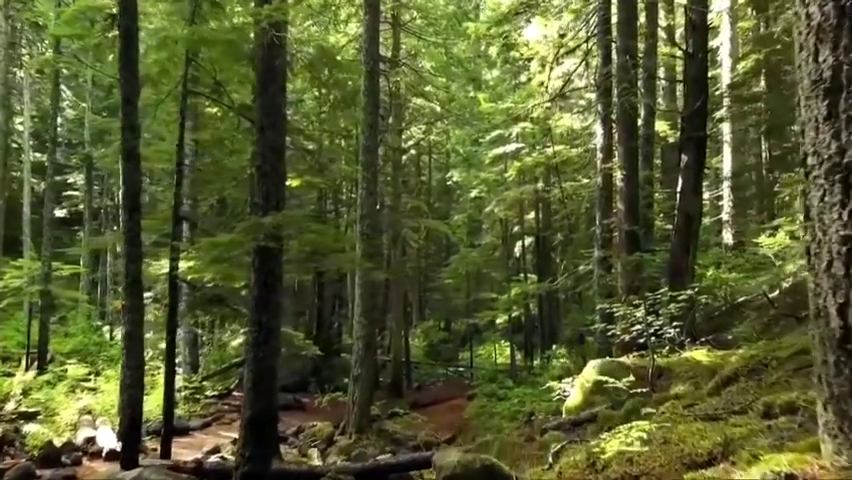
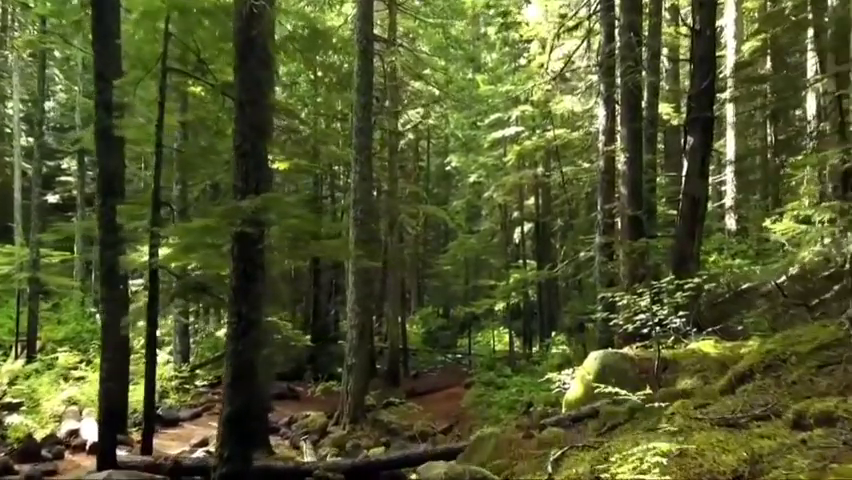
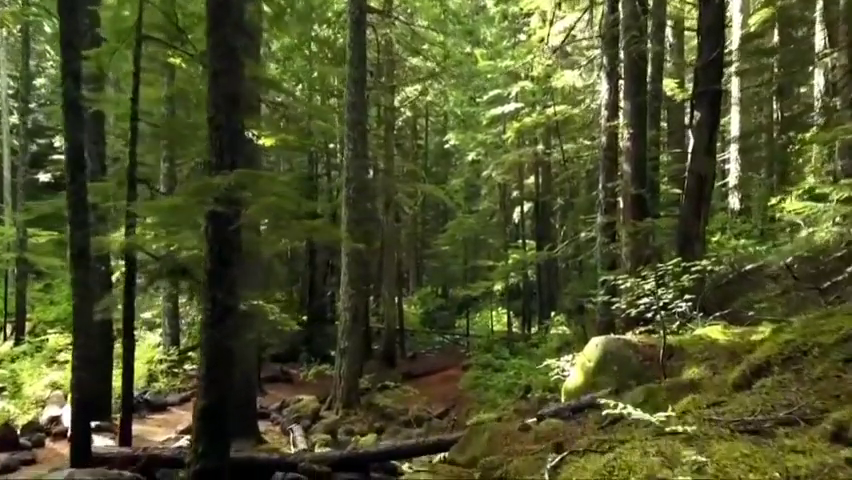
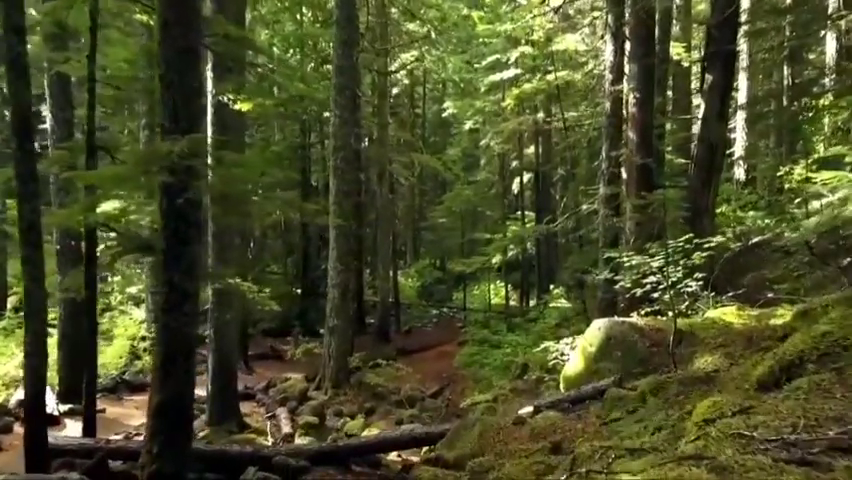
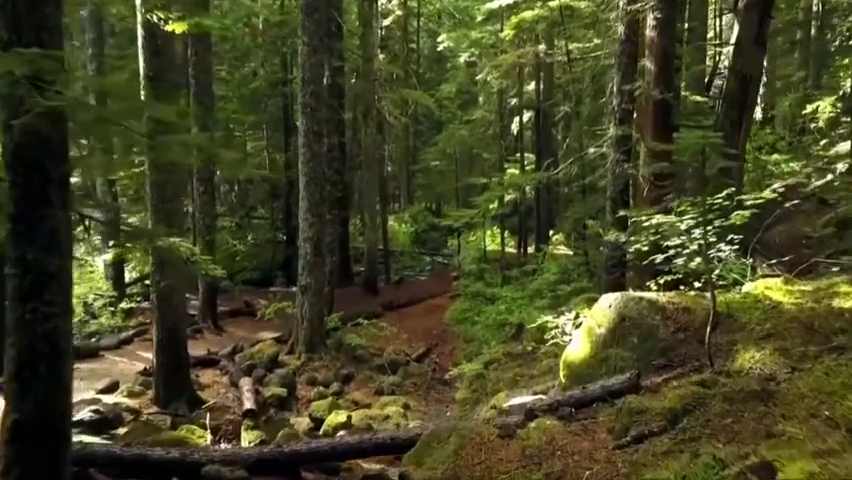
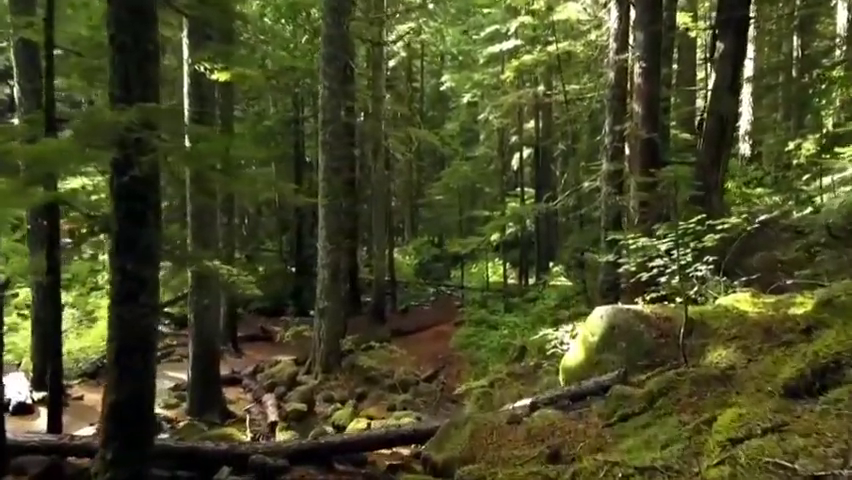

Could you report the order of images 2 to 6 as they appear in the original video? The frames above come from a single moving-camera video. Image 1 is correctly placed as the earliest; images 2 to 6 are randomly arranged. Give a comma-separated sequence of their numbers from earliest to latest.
2, 3, 4, 6, 5
